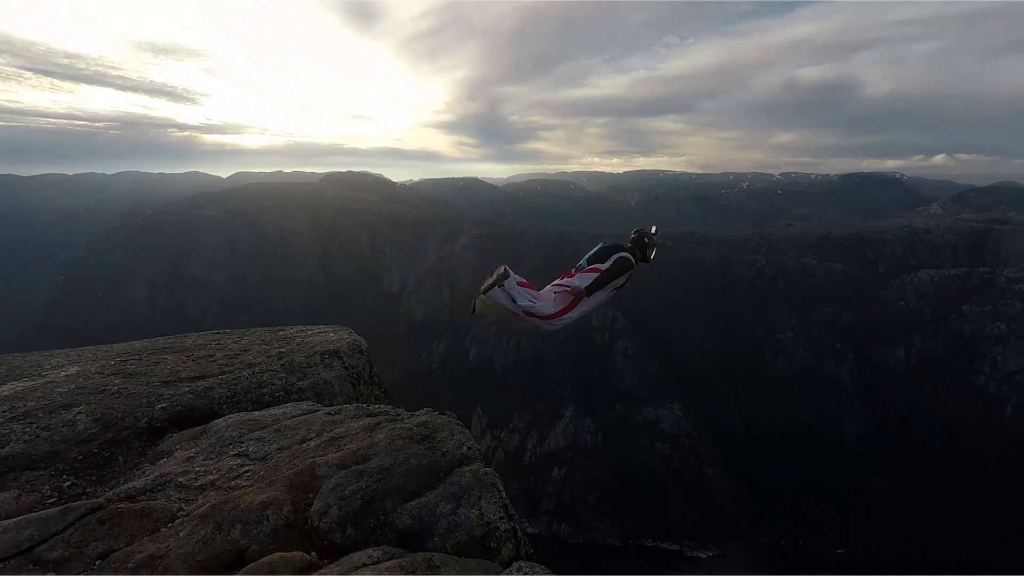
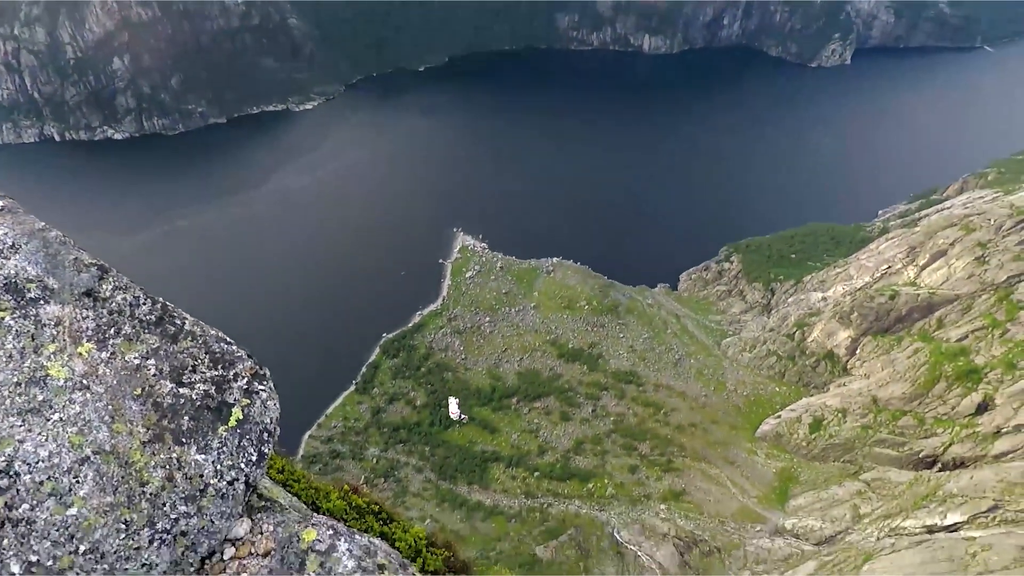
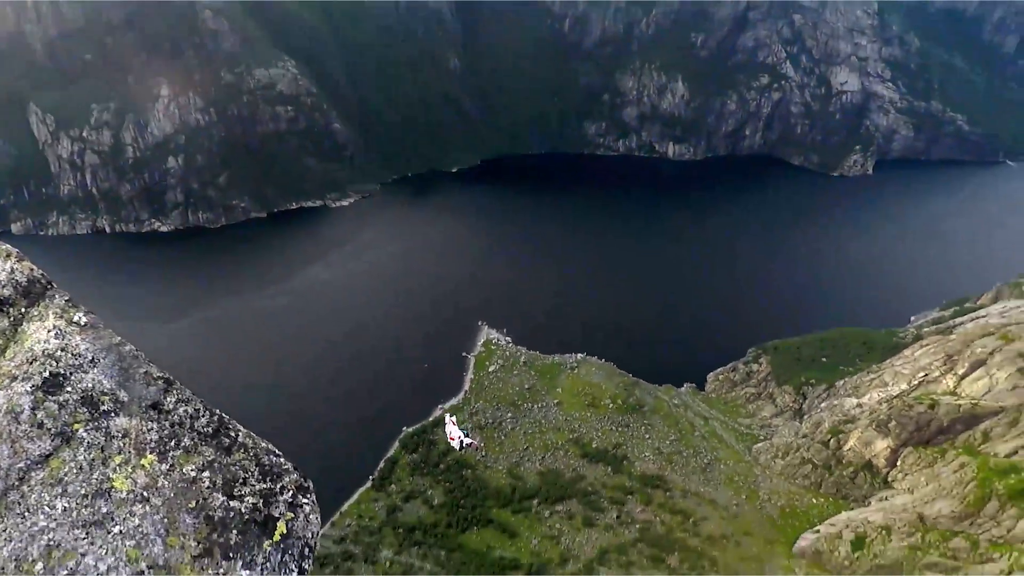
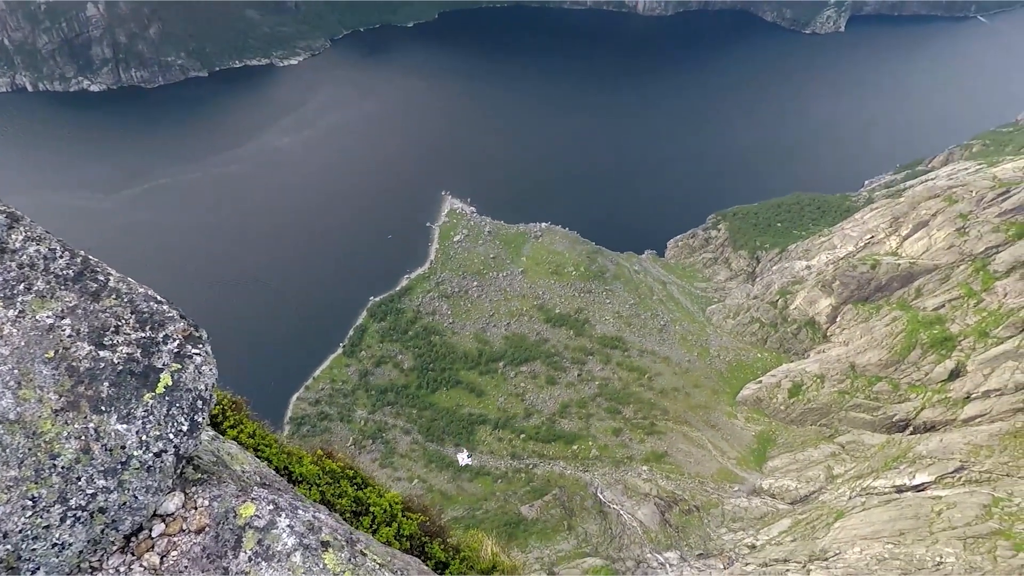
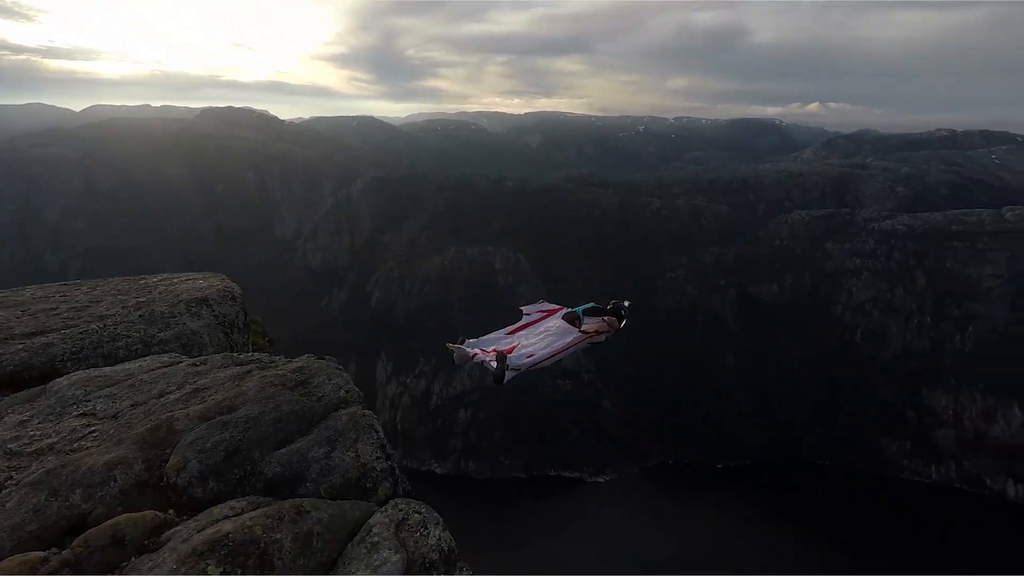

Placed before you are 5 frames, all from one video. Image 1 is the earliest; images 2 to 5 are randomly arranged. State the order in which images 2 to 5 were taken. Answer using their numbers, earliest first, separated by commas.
5, 3, 2, 4
